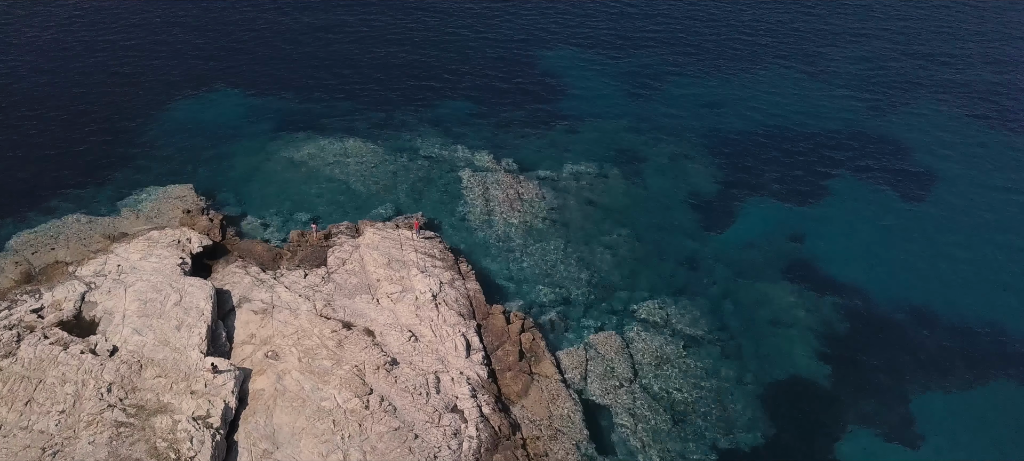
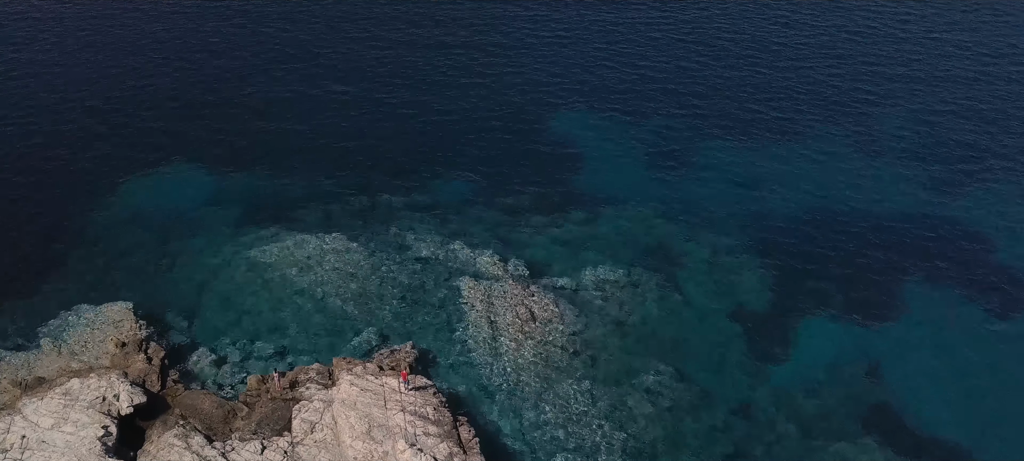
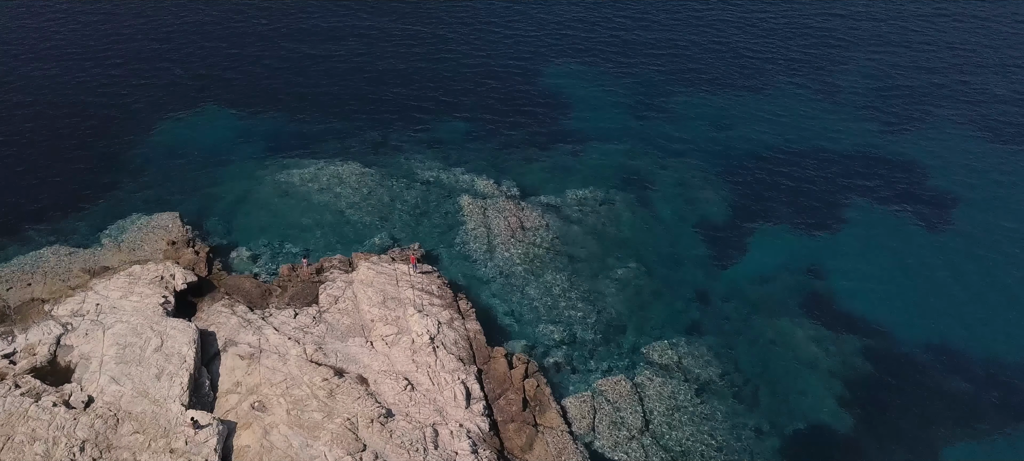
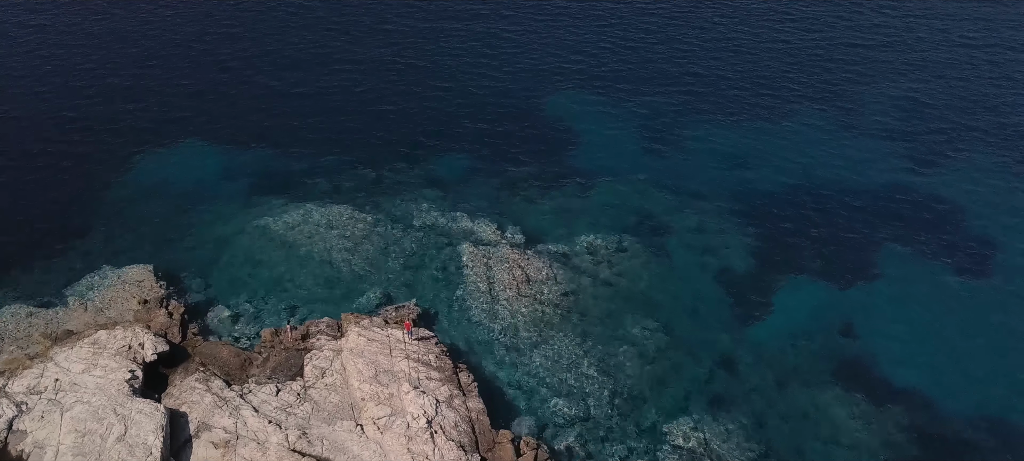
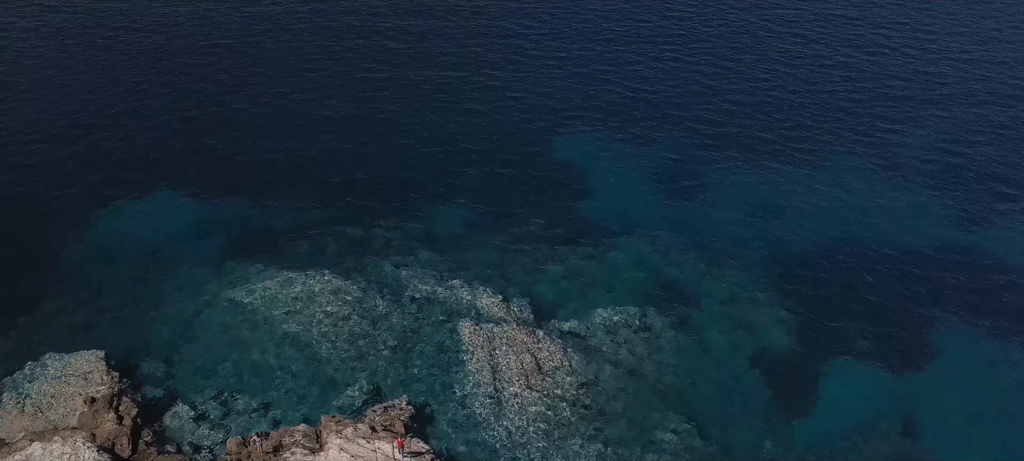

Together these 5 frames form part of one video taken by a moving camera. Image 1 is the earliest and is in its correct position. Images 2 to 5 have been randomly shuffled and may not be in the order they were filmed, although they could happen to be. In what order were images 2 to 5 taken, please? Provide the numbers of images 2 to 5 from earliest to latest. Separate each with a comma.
3, 4, 2, 5
